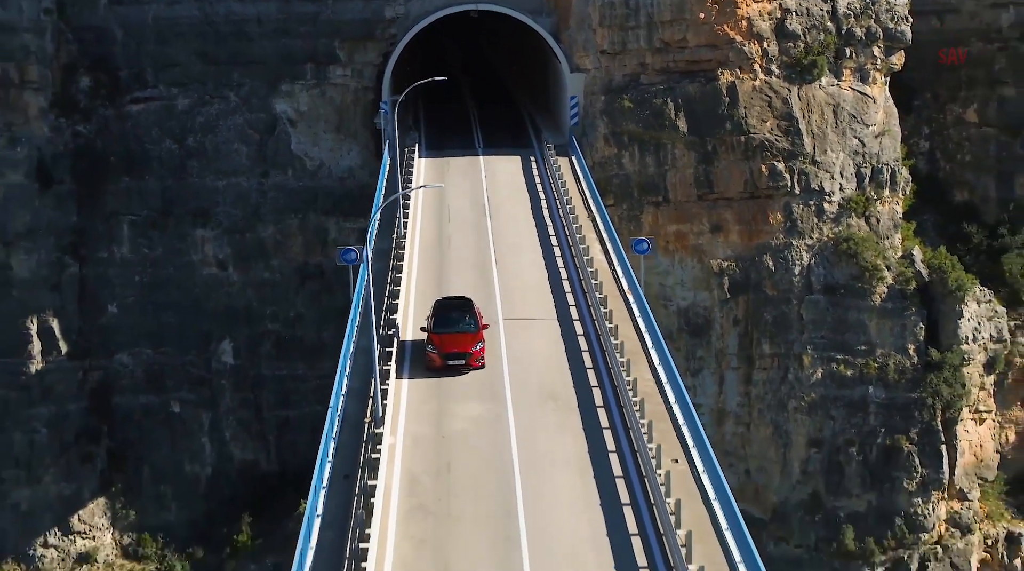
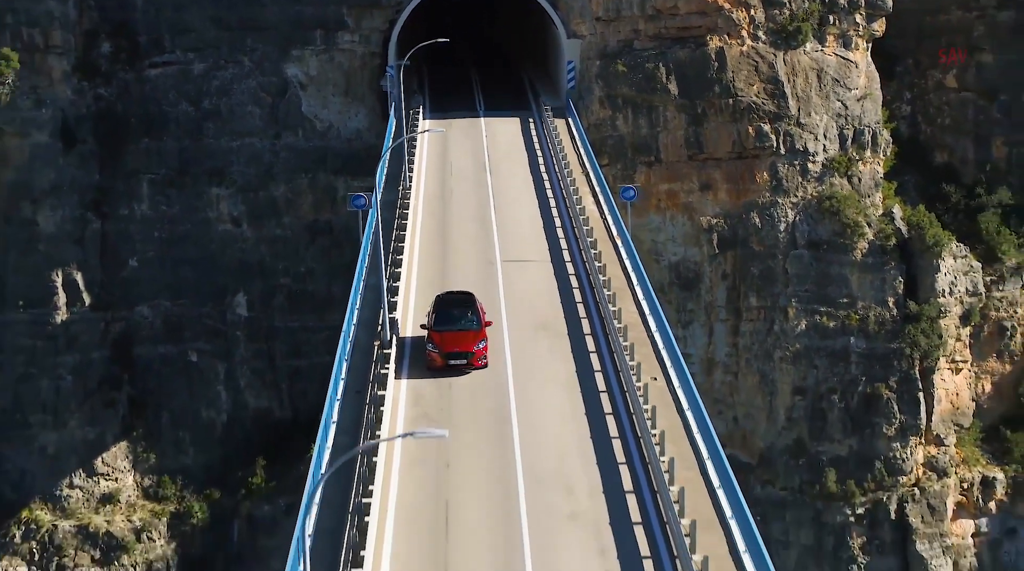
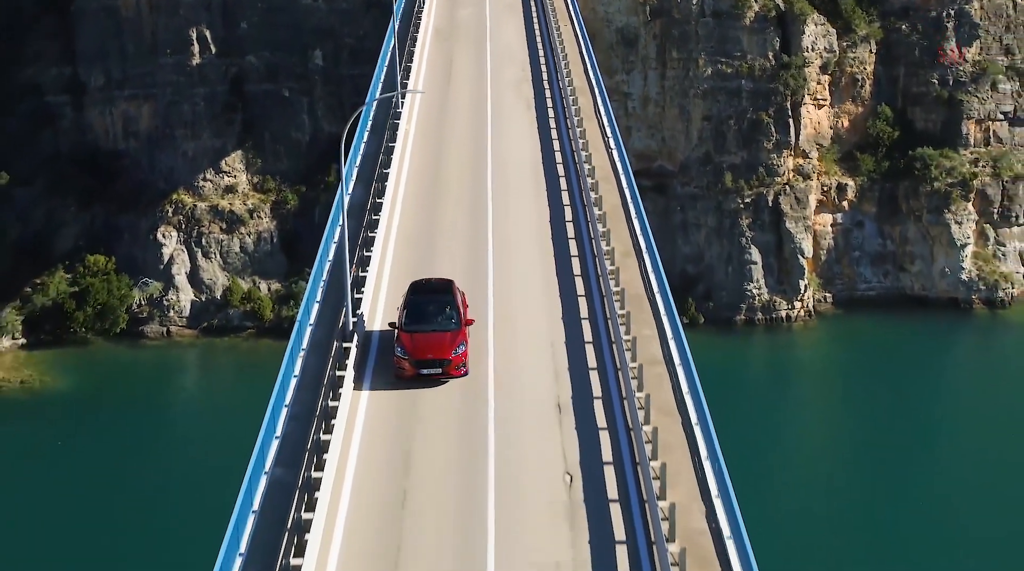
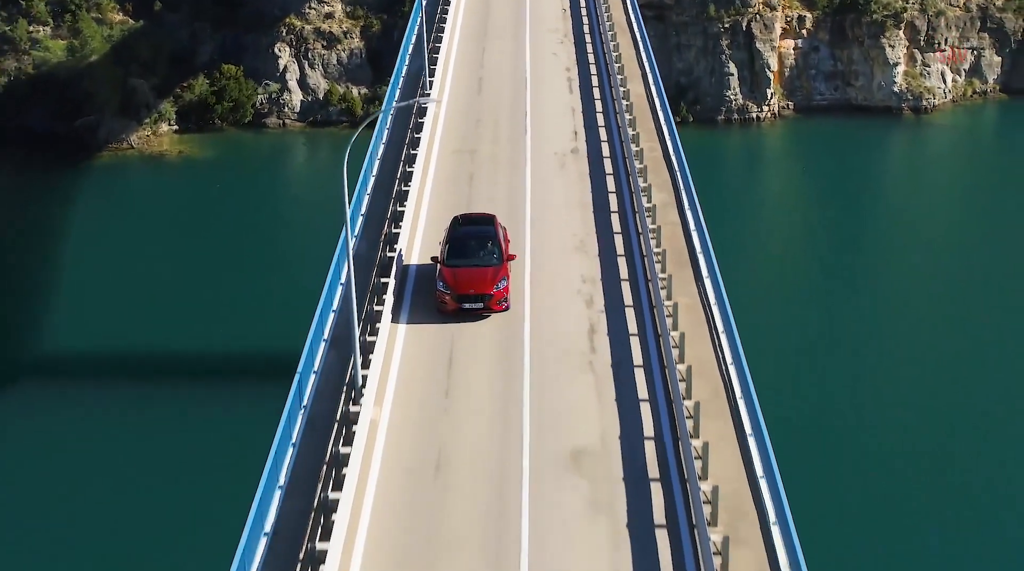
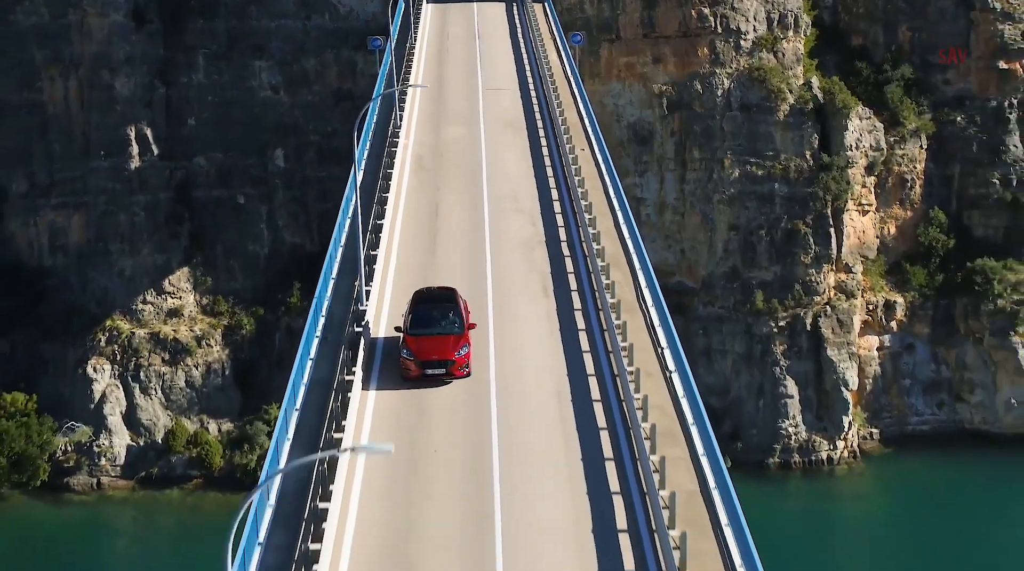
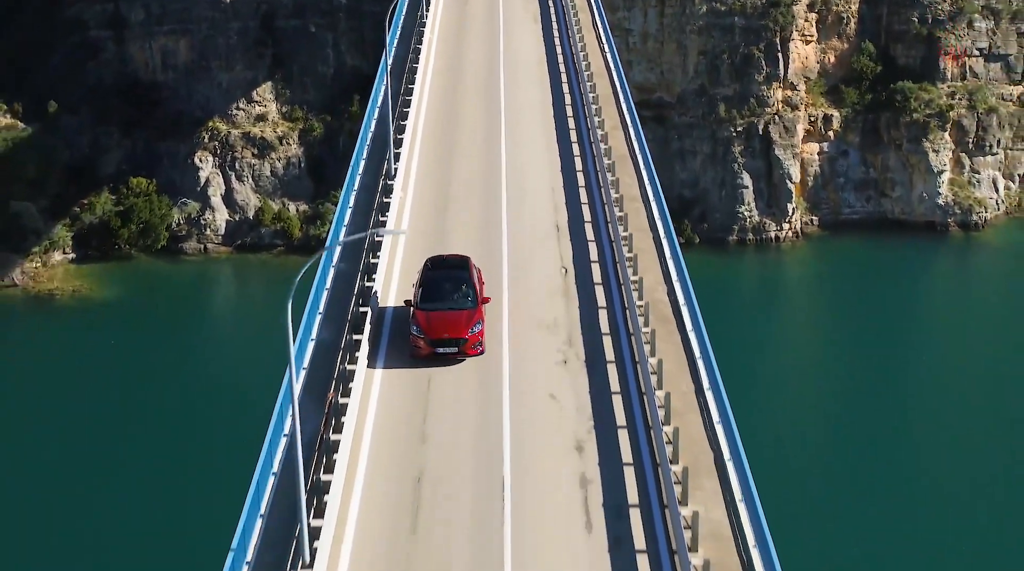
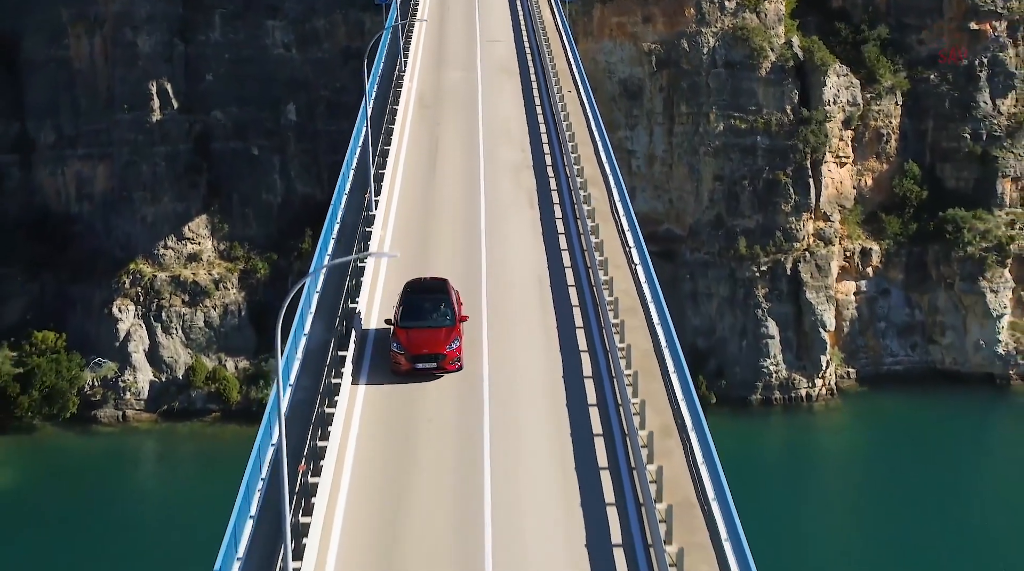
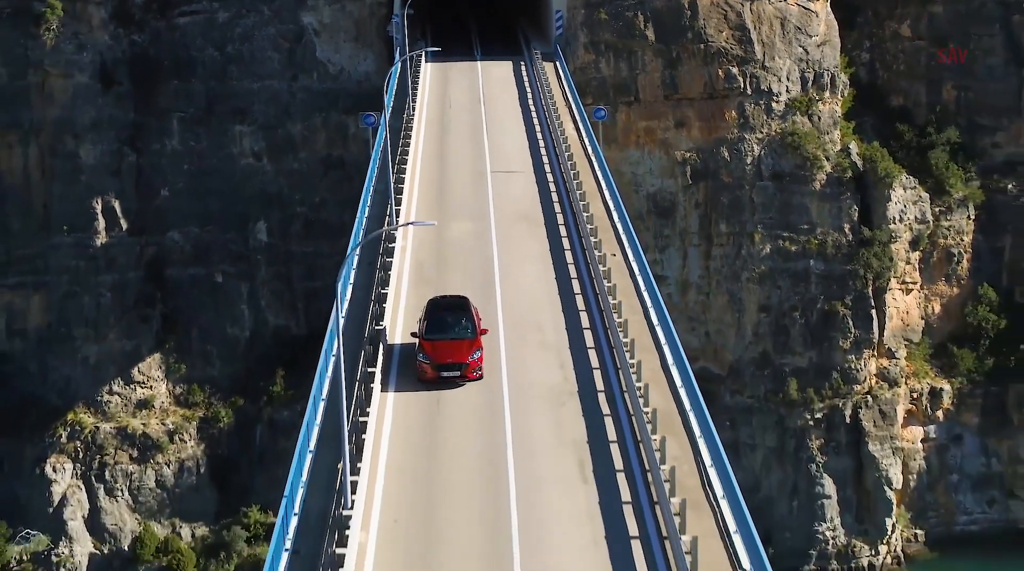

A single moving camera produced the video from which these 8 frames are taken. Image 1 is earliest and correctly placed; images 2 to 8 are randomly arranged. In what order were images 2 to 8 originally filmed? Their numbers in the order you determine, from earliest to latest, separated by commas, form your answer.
2, 8, 5, 7, 3, 6, 4
